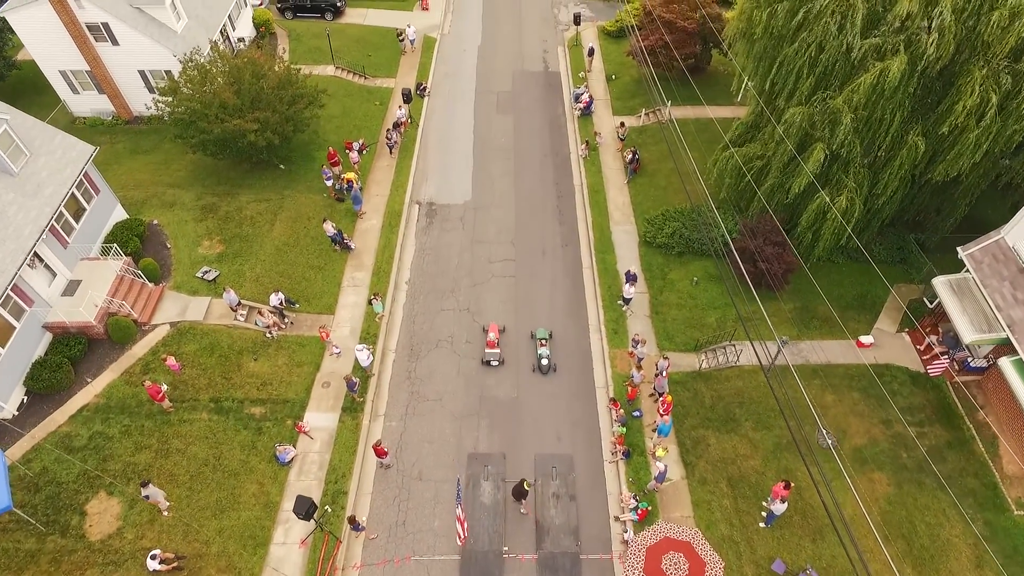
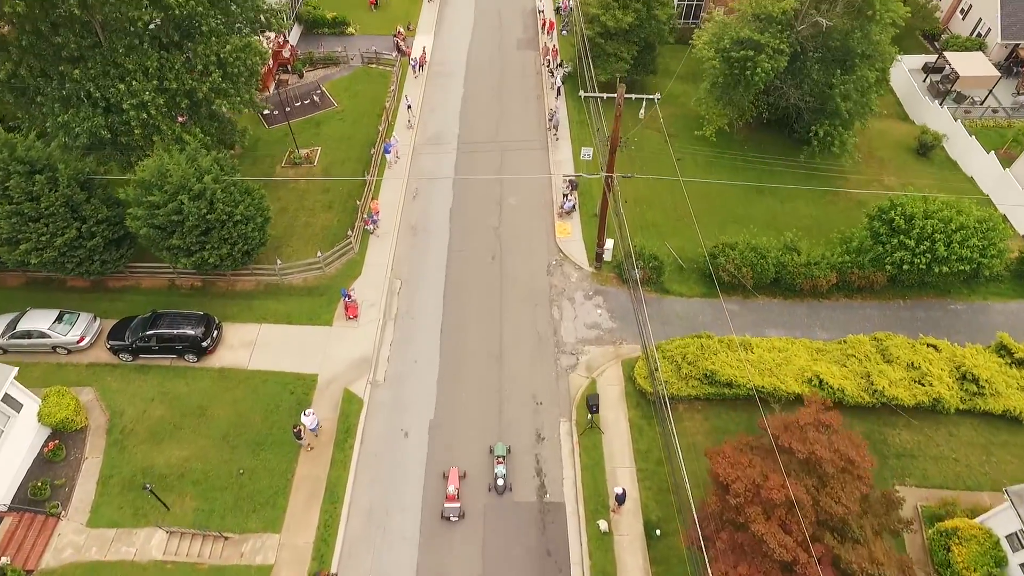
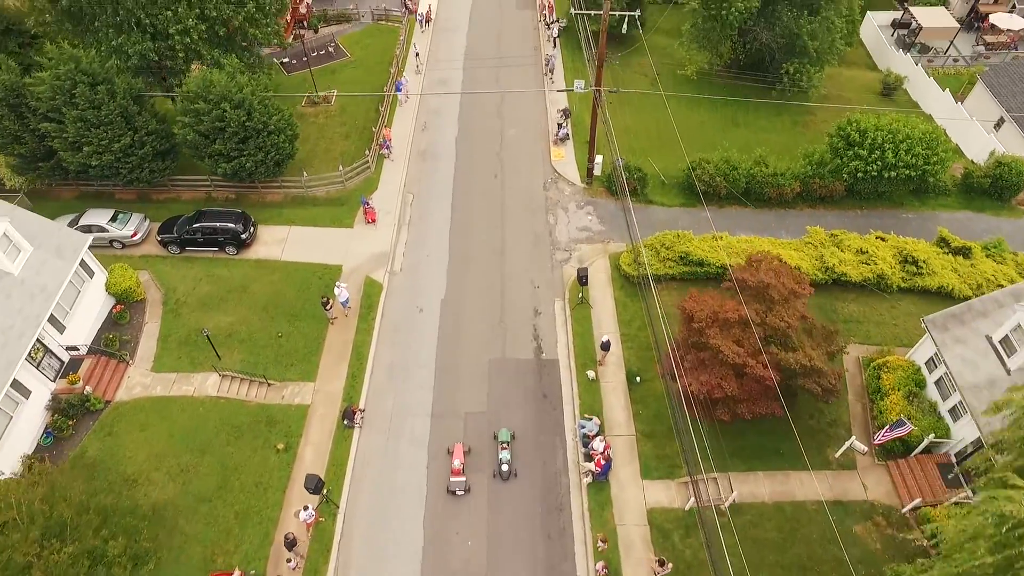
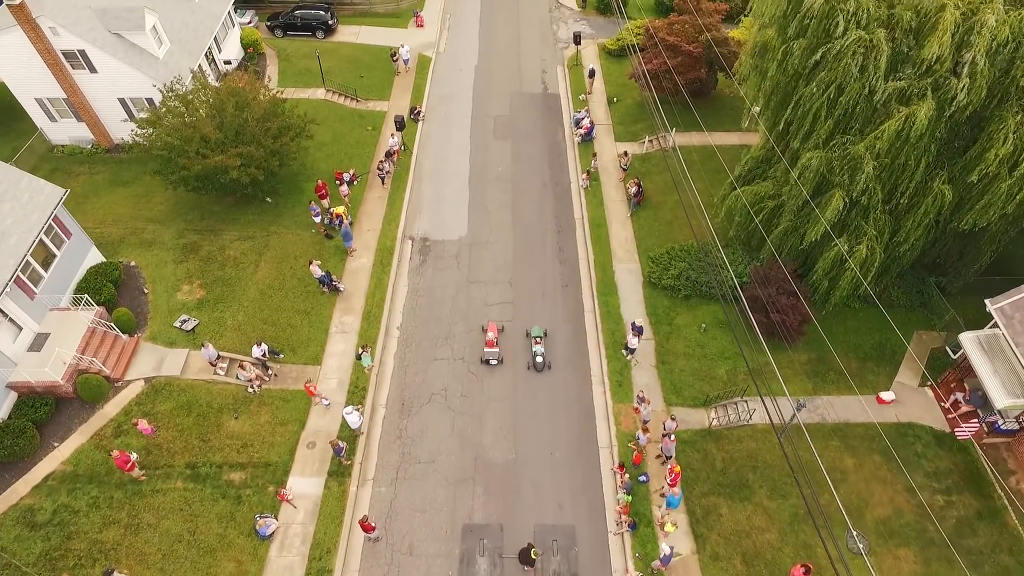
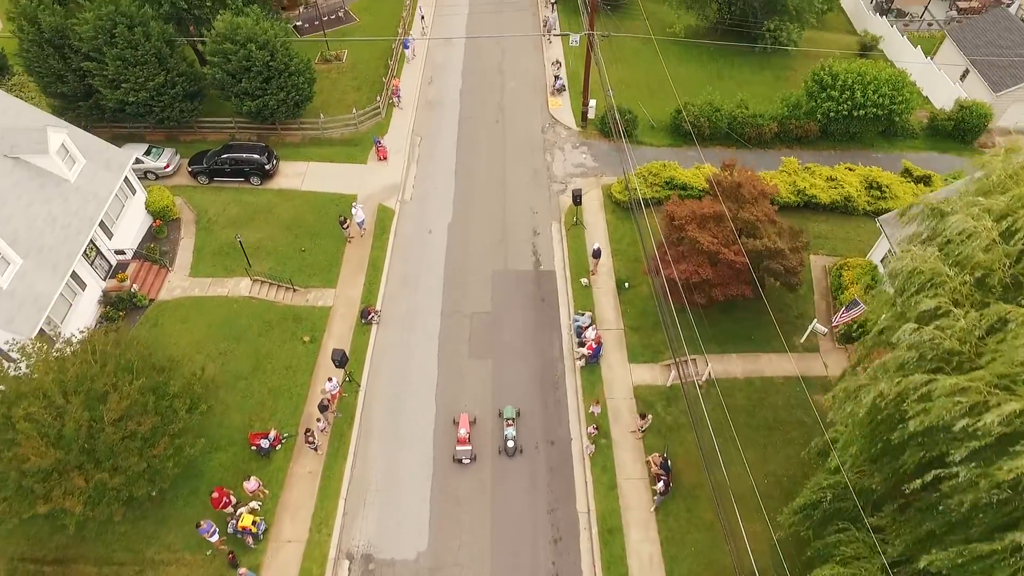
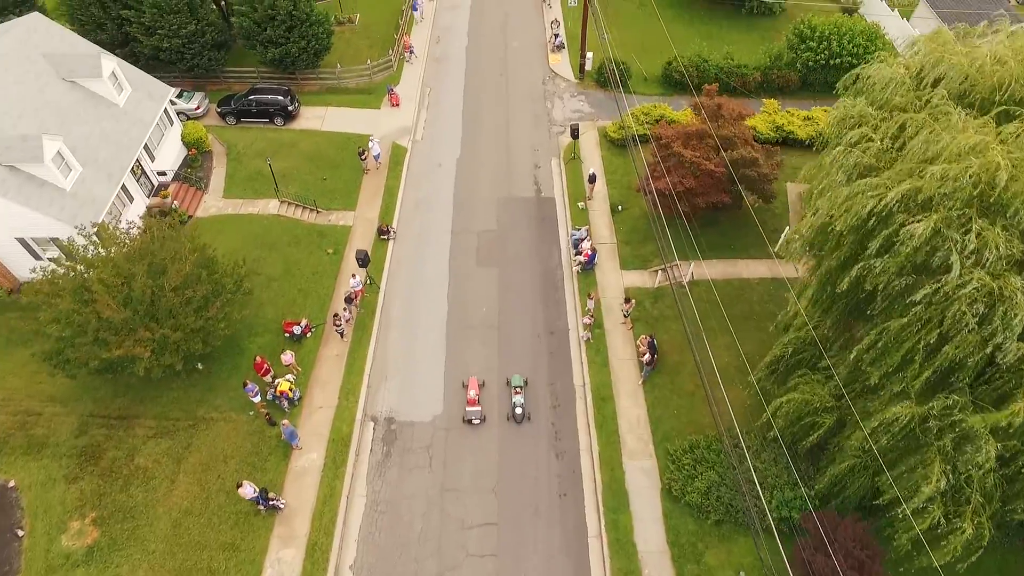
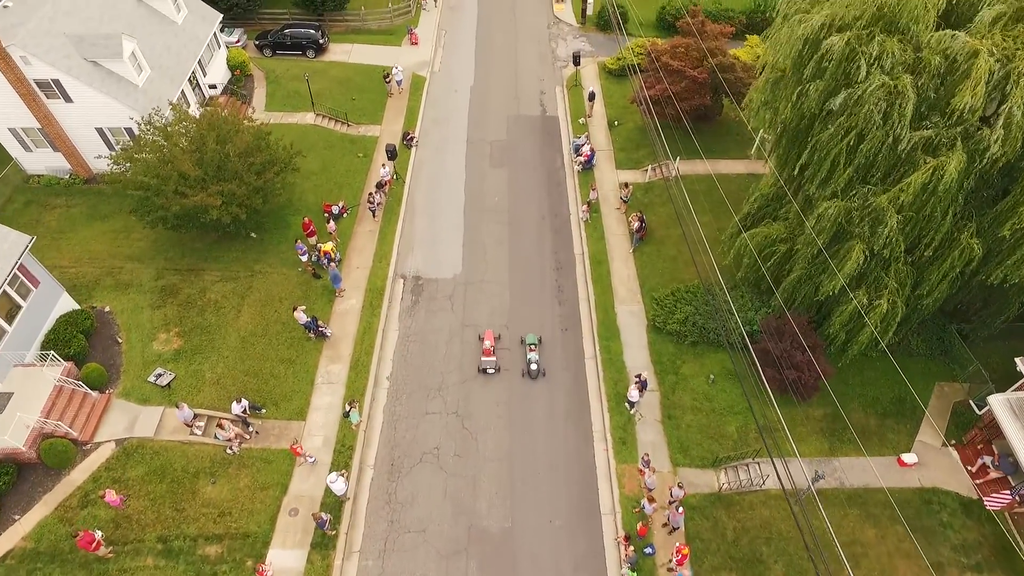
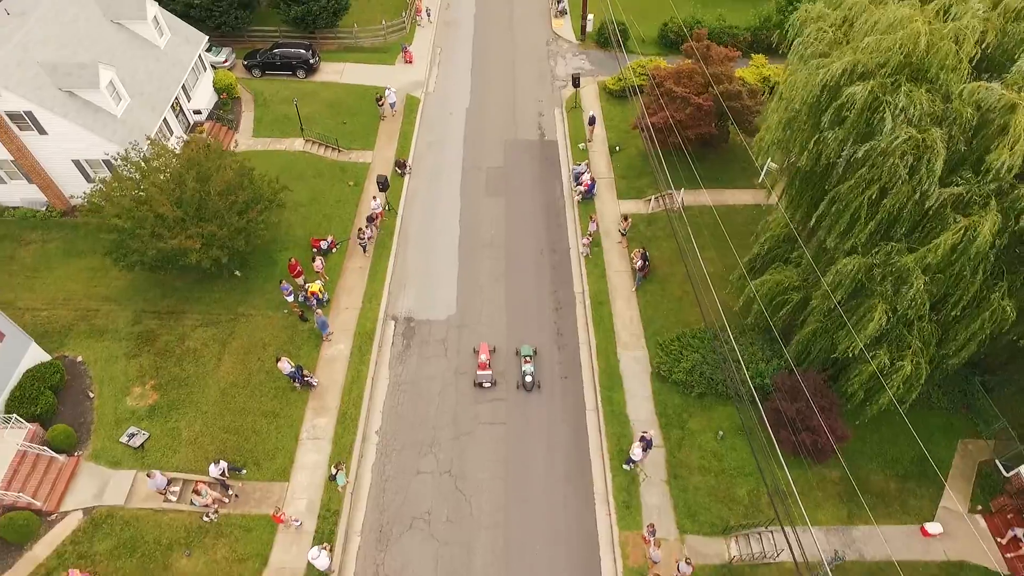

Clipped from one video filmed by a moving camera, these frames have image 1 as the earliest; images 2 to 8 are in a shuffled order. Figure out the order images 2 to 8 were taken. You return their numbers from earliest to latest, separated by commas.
4, 7, 8, 6, 5, 3, 2
